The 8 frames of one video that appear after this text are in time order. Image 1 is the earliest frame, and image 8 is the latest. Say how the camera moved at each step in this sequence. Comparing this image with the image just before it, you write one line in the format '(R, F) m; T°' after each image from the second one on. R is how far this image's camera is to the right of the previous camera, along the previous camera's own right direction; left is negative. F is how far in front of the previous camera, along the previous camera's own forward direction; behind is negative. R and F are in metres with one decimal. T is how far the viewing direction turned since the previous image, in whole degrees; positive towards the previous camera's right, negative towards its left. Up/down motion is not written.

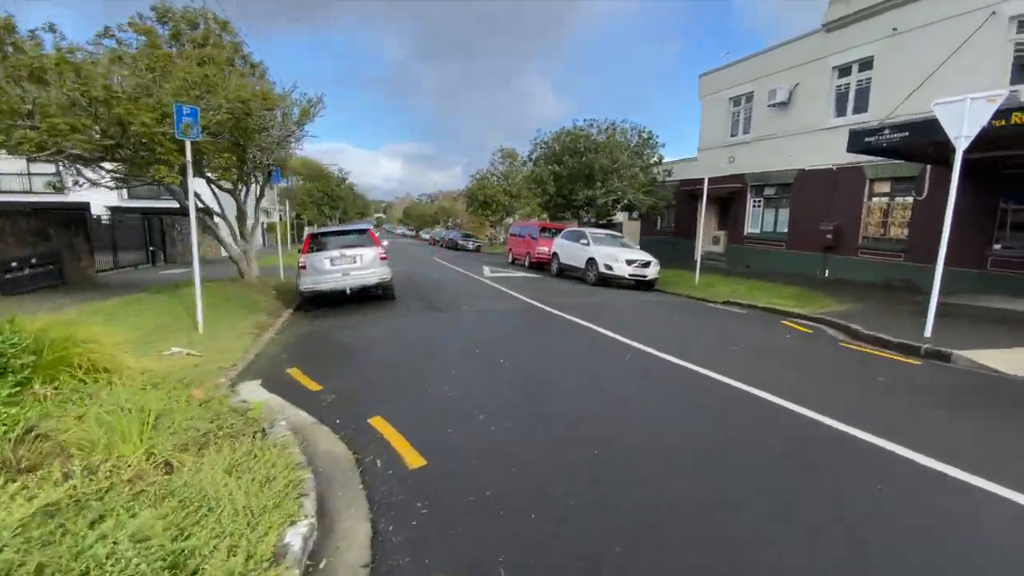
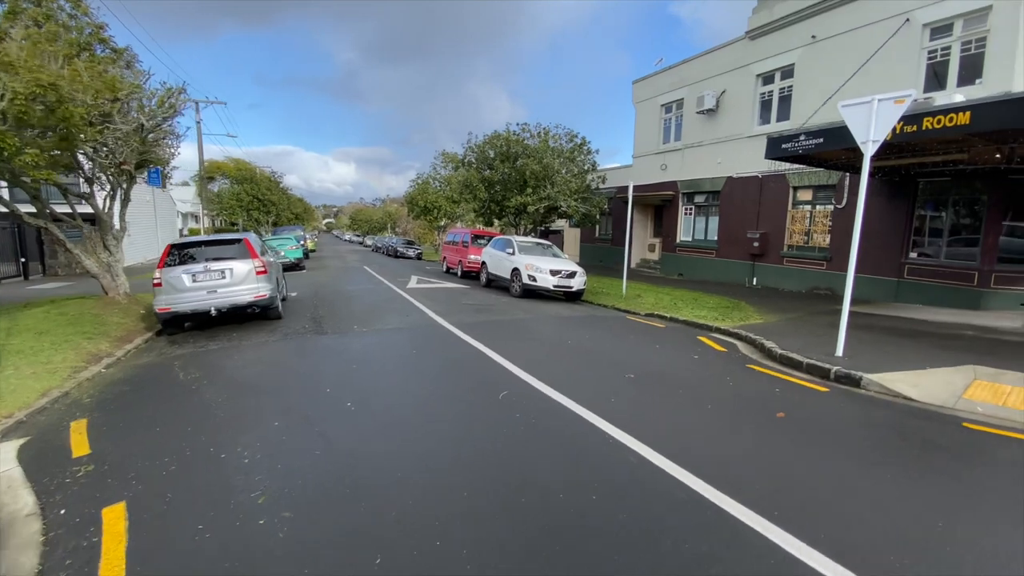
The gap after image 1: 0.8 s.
(+1.2, +1.0) m; +5°
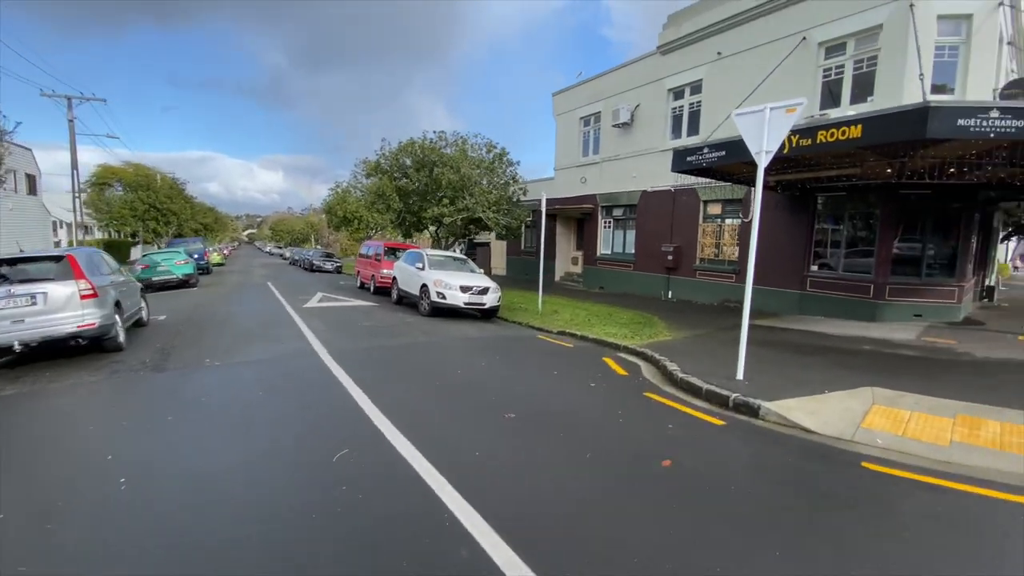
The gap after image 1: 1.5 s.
(+0.9, +0.9) m; +7°
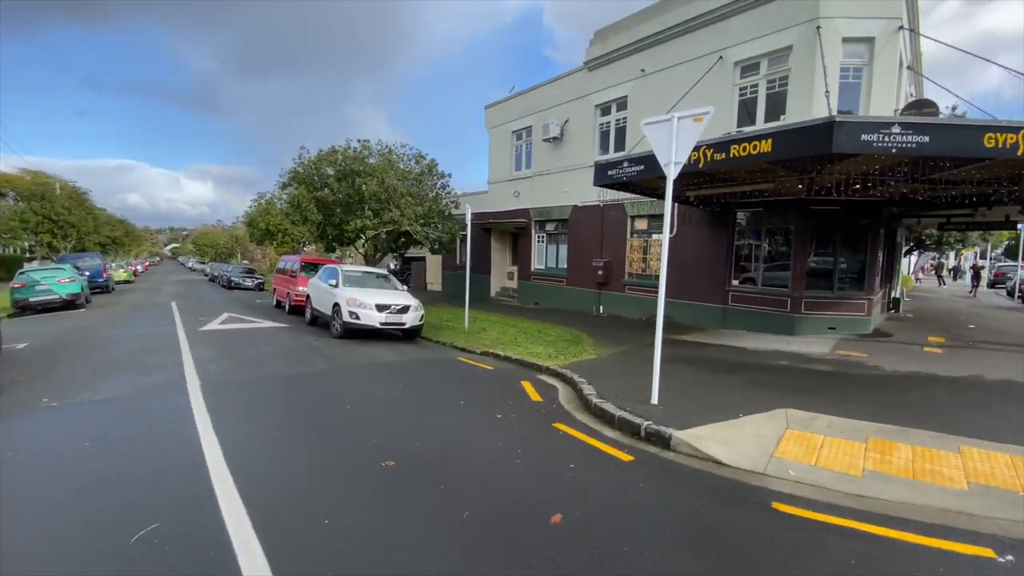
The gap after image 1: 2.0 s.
(+0.7, +0.7) m; +6°
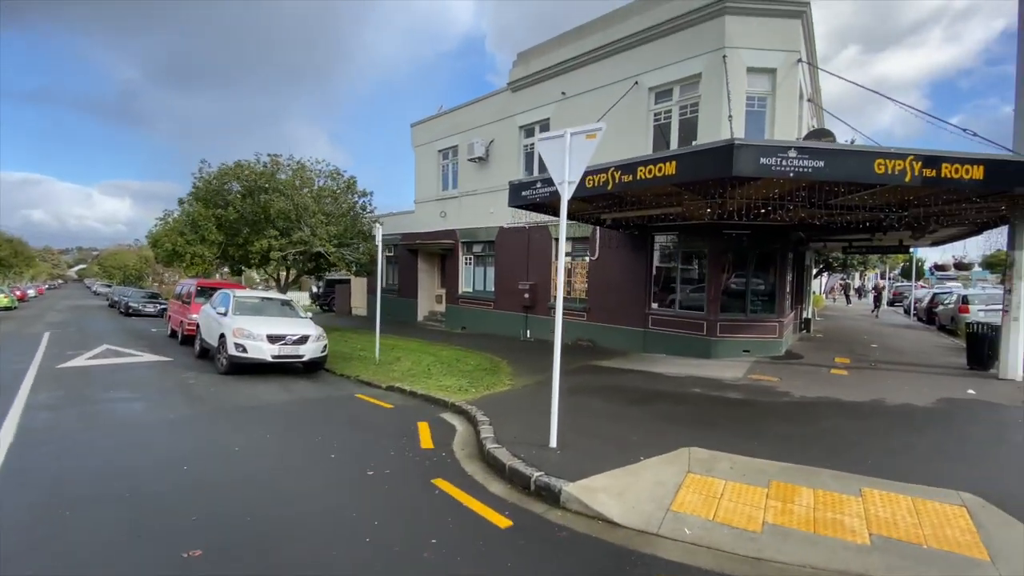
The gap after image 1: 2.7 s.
(+0.8, +0.7) m; +7°
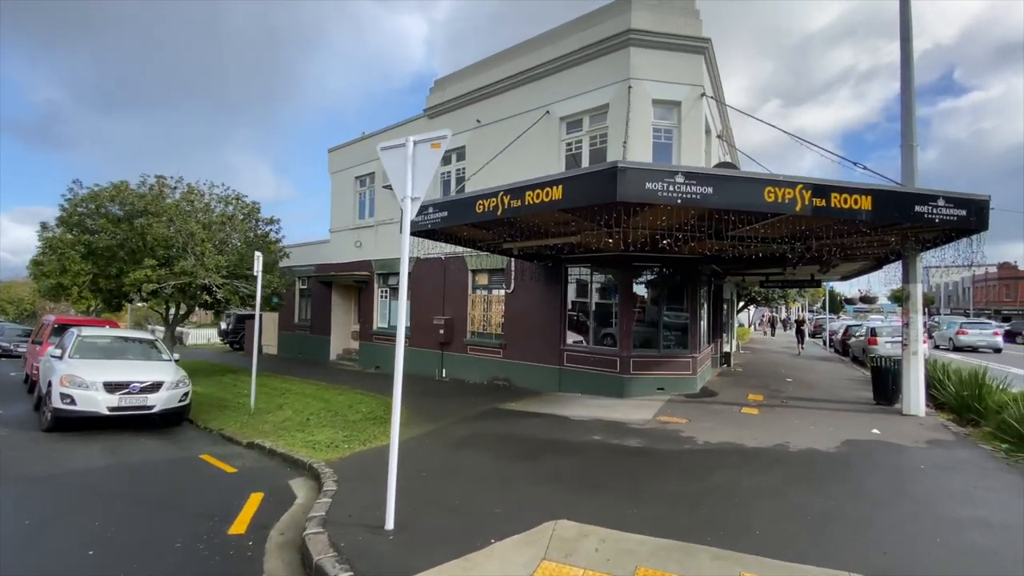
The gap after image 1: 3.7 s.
(+1.2, +0.9) m; +6°
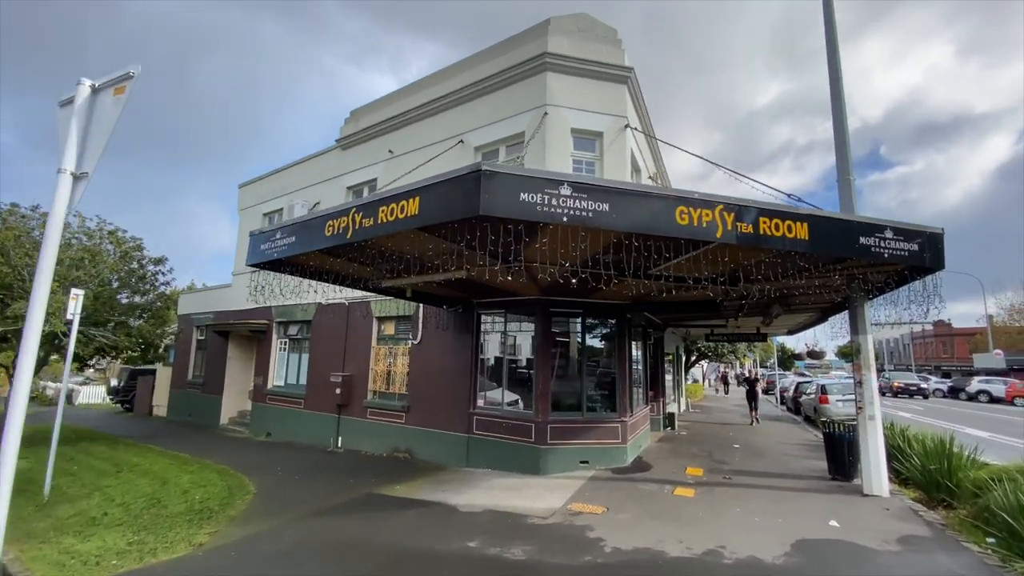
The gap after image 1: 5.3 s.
(+1.4, +1.7) m; +4°
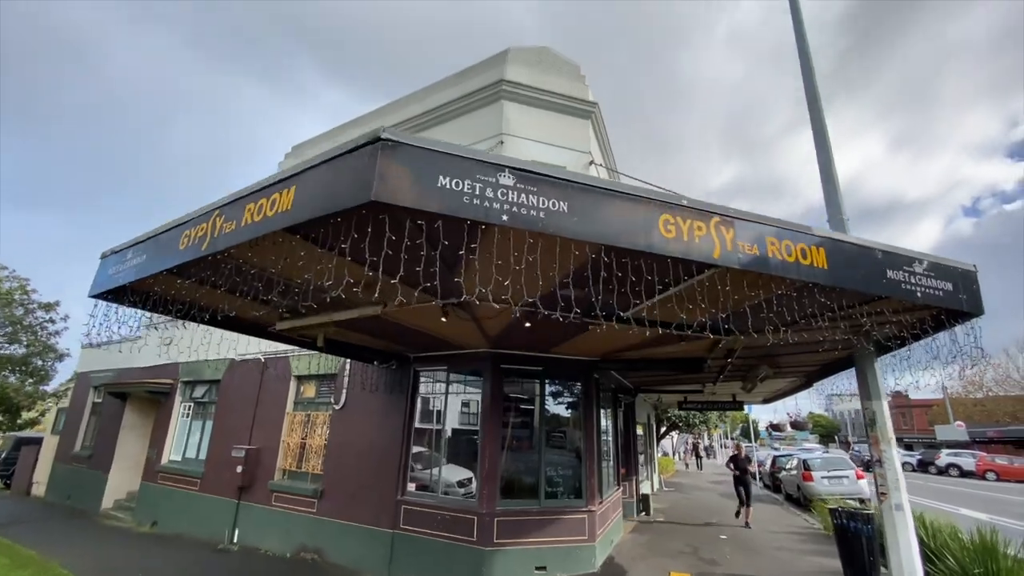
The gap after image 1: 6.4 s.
(+0.4, +1.6) m; +4°
